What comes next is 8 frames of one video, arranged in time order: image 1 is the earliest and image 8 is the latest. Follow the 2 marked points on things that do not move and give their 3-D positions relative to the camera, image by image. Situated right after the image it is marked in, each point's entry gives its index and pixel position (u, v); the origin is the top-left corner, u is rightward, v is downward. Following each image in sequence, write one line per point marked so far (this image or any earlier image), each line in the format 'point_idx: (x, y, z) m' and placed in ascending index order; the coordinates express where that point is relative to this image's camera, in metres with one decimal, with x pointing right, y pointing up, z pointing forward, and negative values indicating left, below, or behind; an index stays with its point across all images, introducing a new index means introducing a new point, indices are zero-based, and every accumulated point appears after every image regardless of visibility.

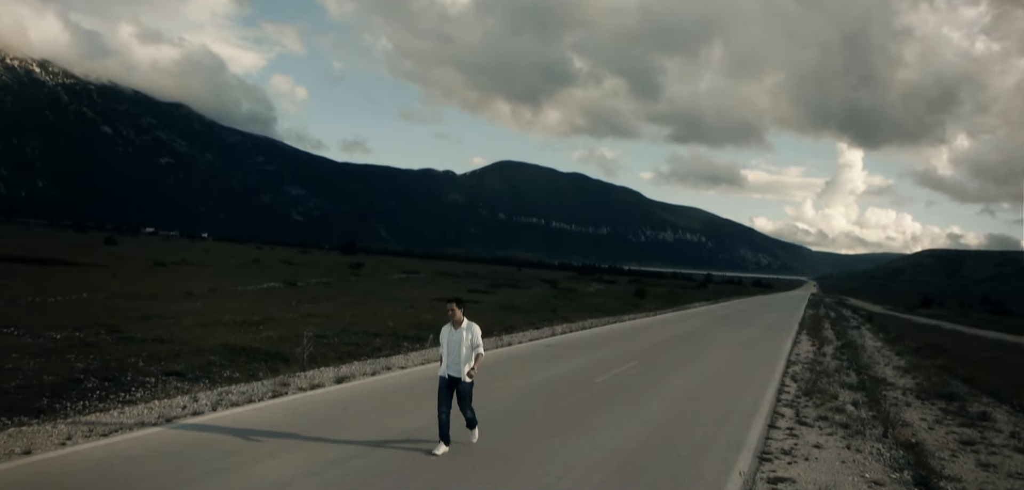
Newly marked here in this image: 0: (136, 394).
0: (-8.0, -3.1, +15.6) m
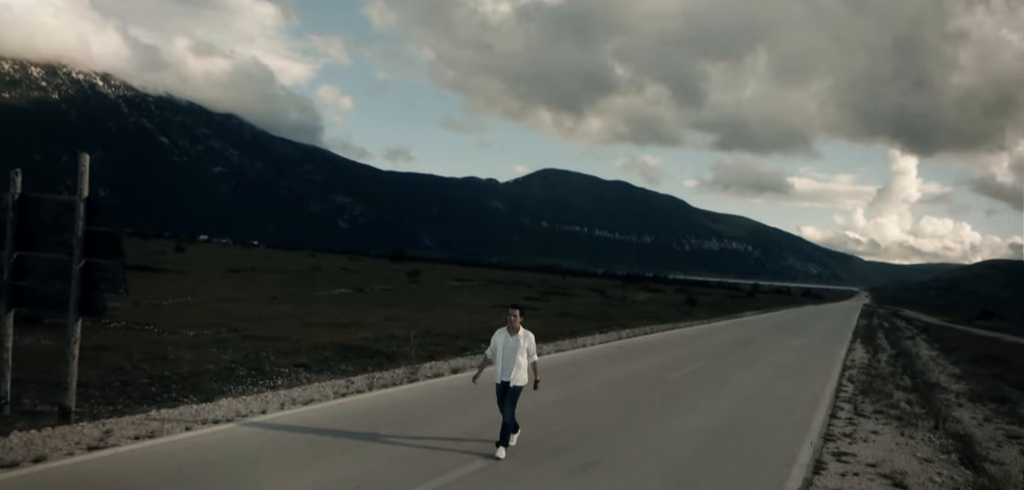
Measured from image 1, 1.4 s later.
0: (-5.9, -3.4, +18.4) m
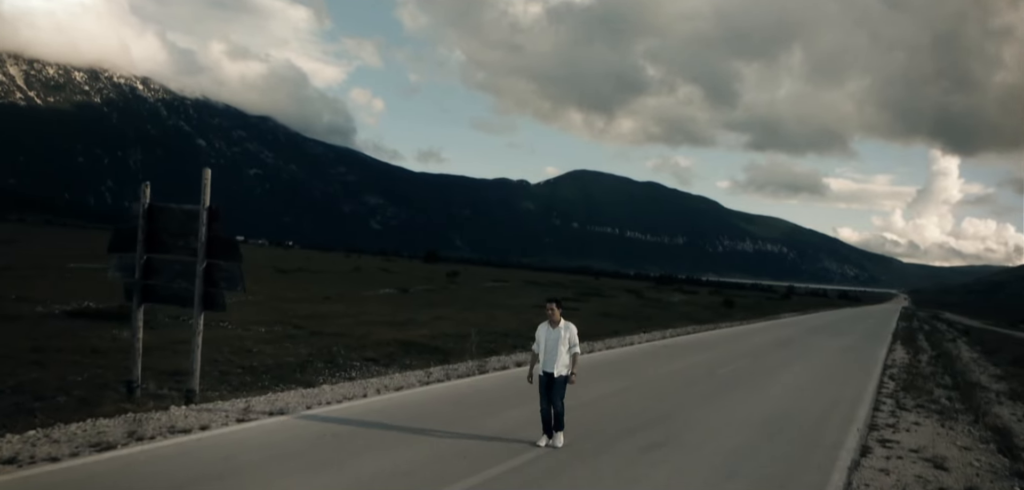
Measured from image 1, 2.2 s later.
0: (-4.3, -3.5, +19.9) m
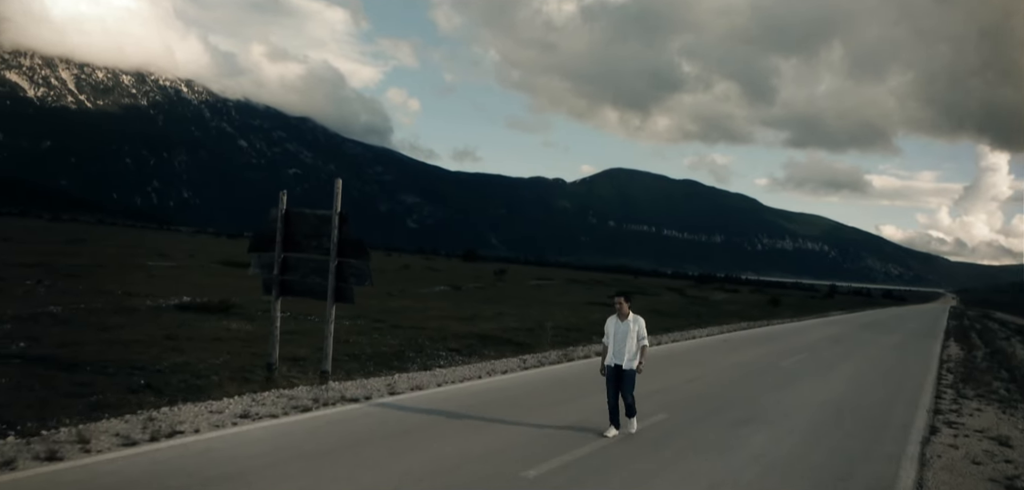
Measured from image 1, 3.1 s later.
0: (-2.0, -3.4, +21.7) m
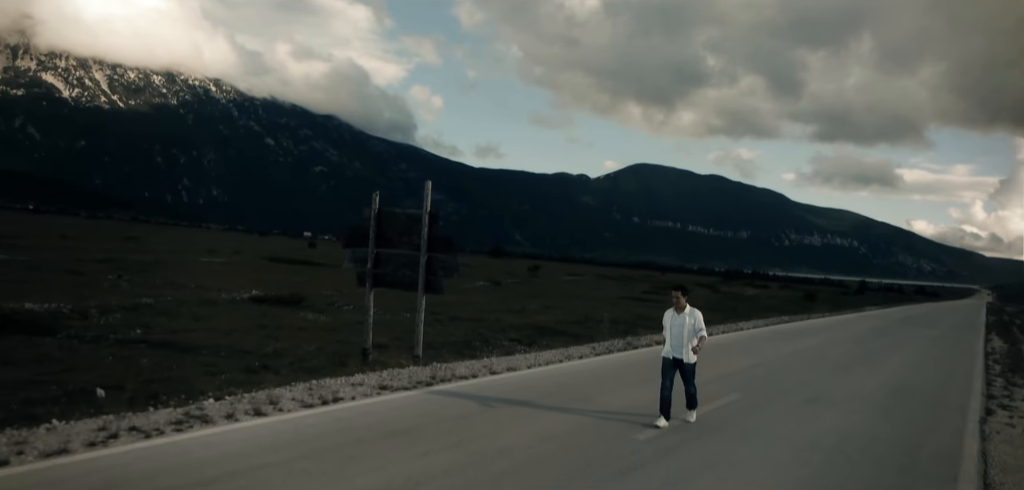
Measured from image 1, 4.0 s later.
0: (-0.1, -3.3, +23.0) m
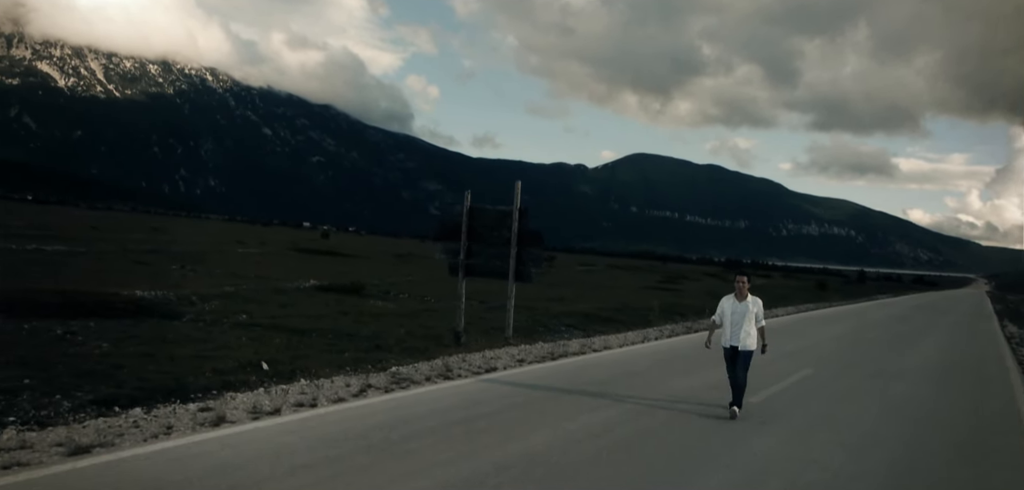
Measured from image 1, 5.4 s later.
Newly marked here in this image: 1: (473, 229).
0: (+2.0, -3.0, +24.8) m
1: (-1.0, +0.5, +18.9) m
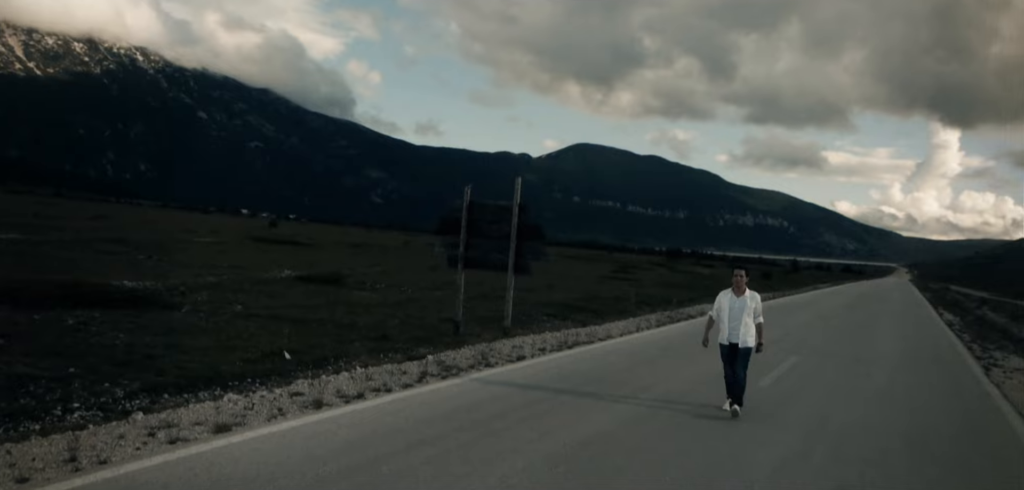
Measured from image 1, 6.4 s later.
0: (+1.4, -2.7, +25.5) m
1: (-1.1, +0.7, +19.4) m
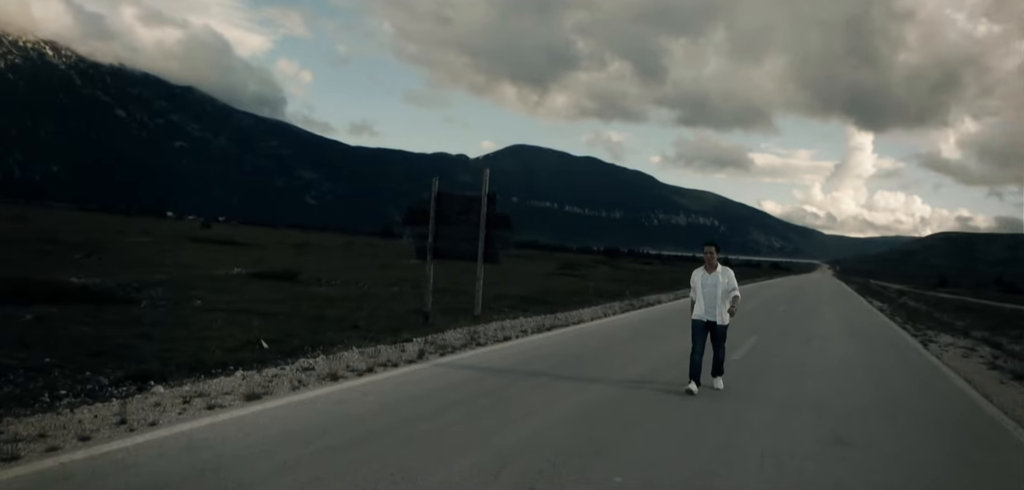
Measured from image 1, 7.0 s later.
0: (+0.1, -2.4, +25.8) m
1: (-1.9, +0.9, +19.5) m
